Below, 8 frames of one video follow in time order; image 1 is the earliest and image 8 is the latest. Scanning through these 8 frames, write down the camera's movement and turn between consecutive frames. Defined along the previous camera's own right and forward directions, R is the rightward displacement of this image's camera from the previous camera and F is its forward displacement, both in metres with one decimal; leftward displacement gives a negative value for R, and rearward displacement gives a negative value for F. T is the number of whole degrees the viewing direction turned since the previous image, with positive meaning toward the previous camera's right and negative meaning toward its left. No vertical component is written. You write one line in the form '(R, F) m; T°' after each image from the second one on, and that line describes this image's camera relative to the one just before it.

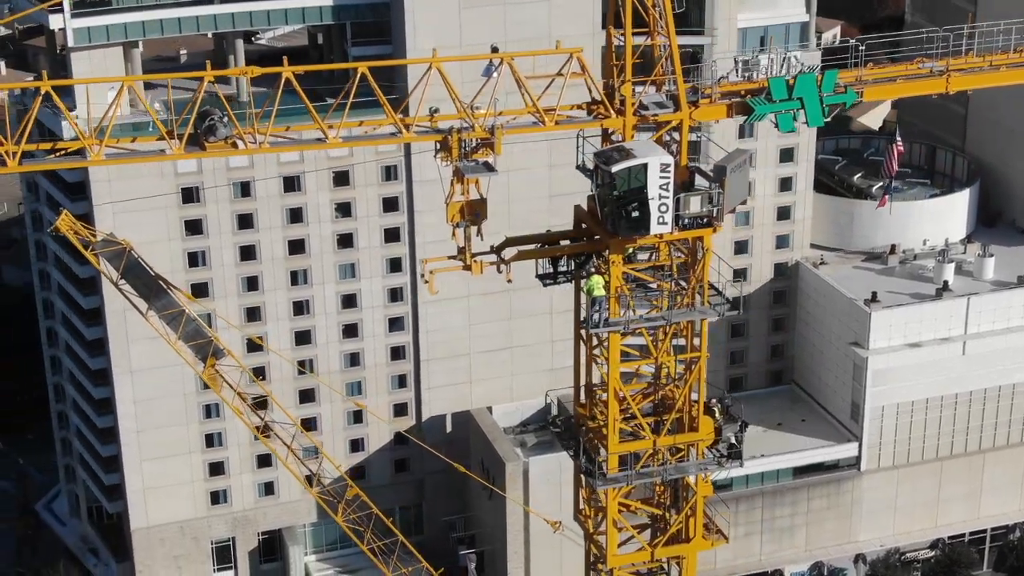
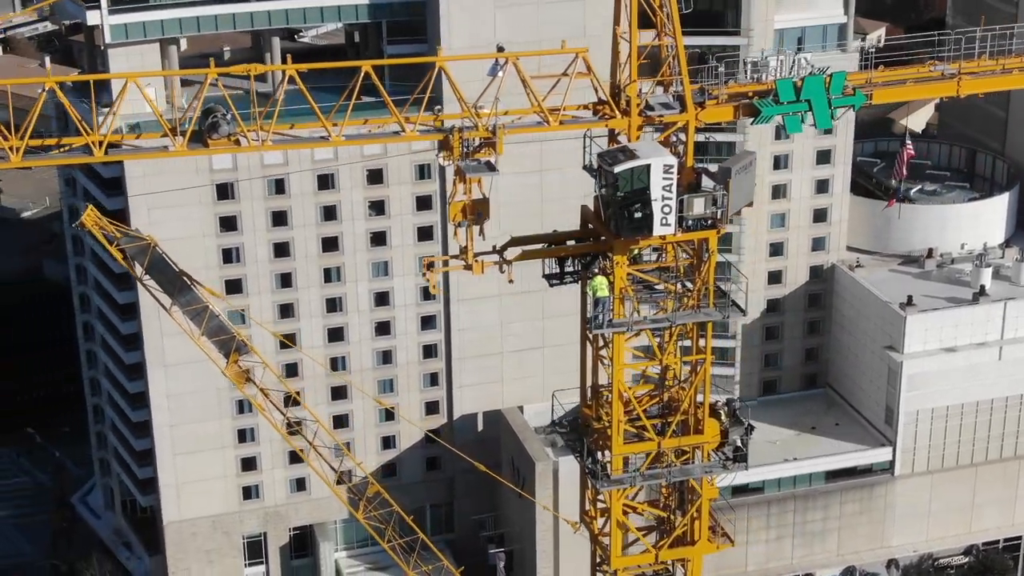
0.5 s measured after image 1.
(+0.7, 0.0) m; -2°
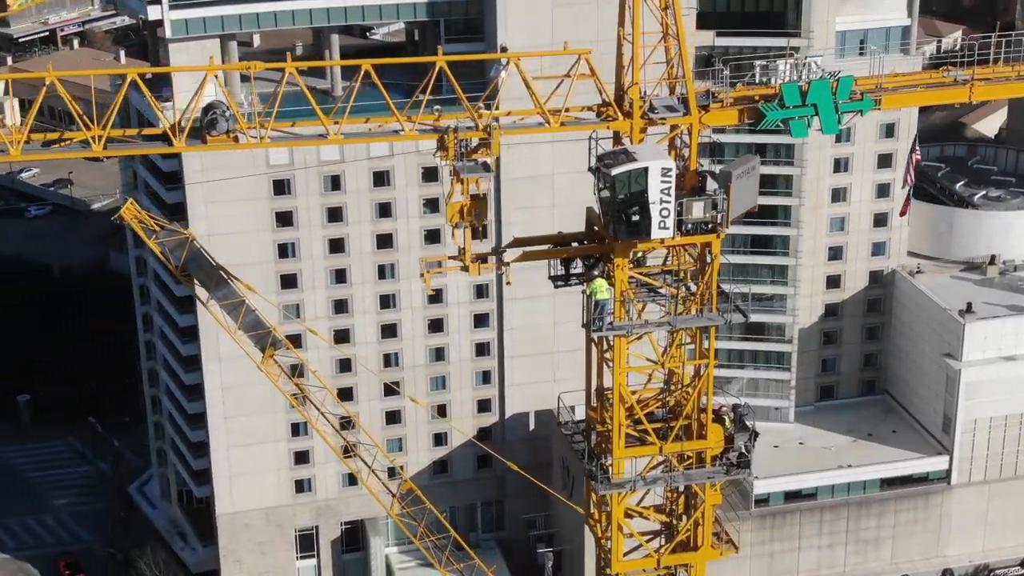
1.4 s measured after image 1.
(+1.3, +0.1) m; -3°
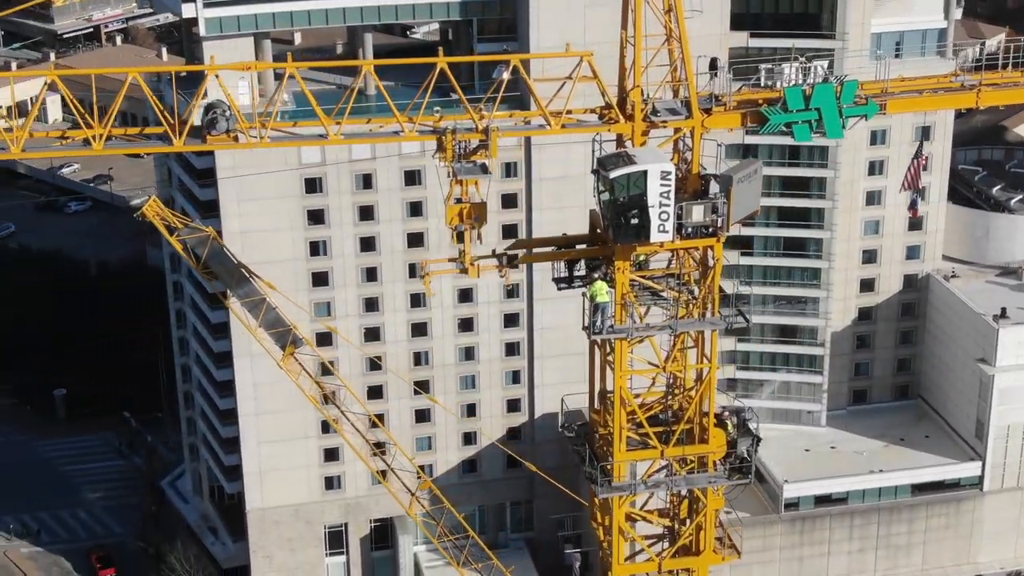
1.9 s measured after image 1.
(+0.8, 0.0) m; -2°
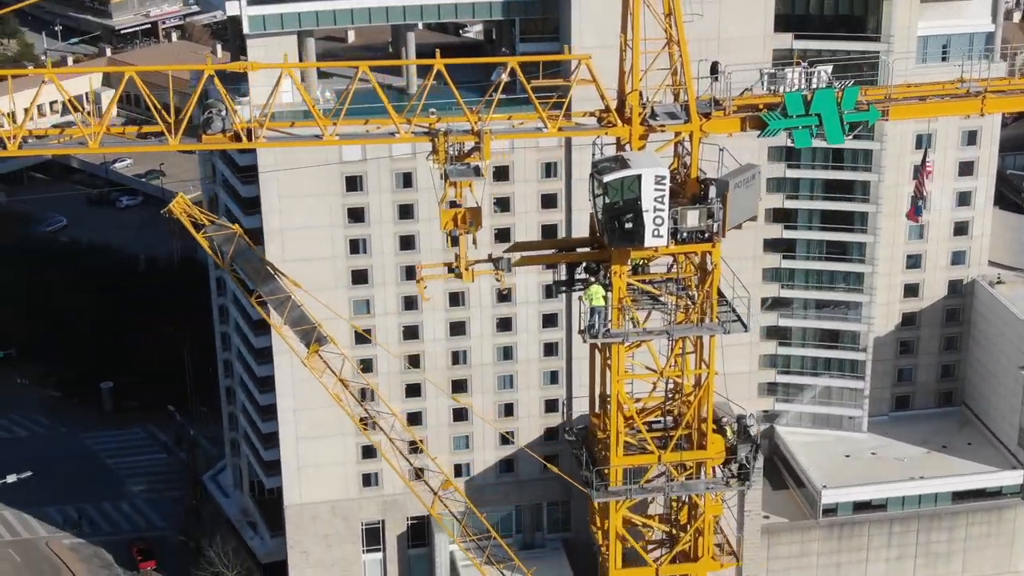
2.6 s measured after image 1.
(+1.1, +0.1) m; -2°
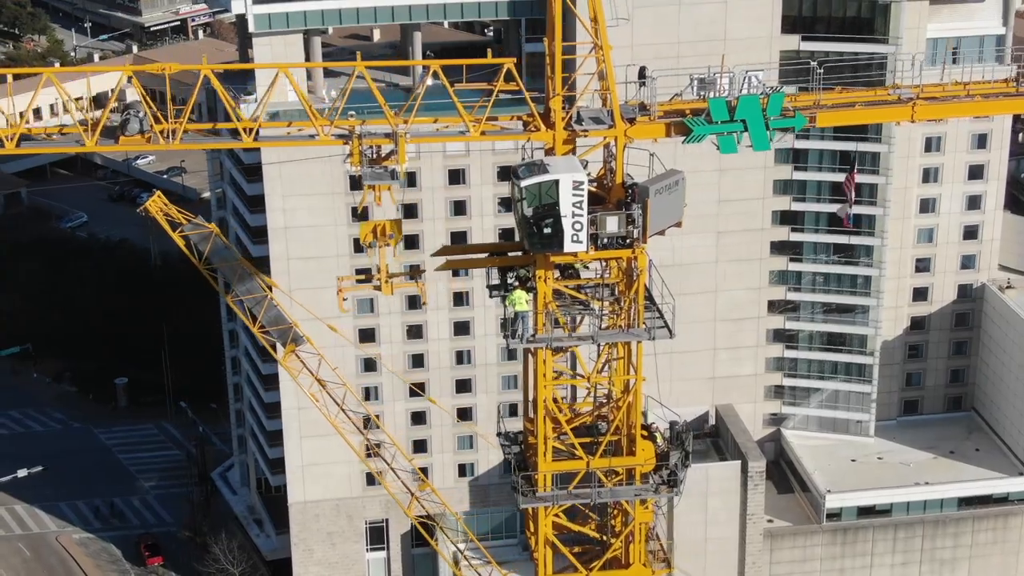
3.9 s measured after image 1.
(+2.0, +0.1) m; -2°
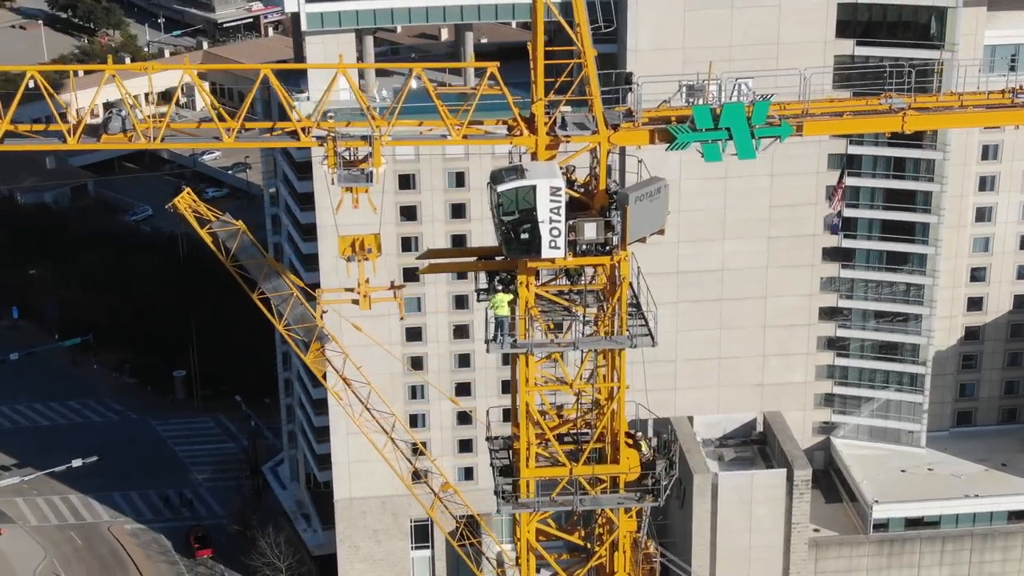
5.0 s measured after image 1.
(+1.6, +0.1) m; -3°
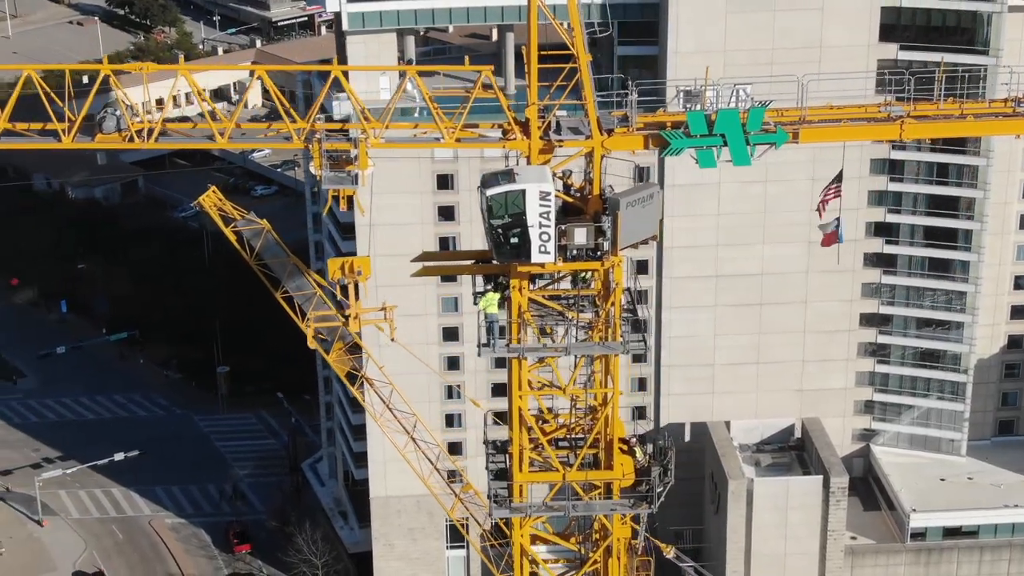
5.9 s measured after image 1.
(+1.1, +0.1) m; -2°
